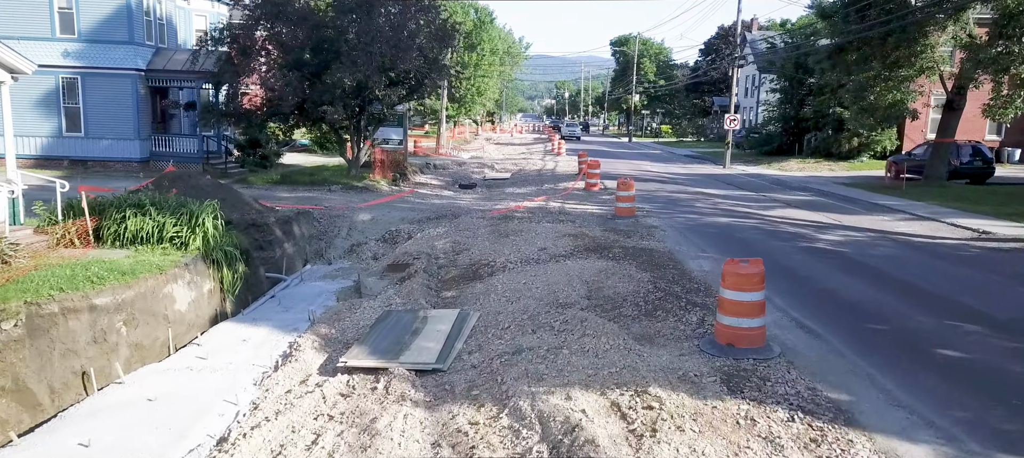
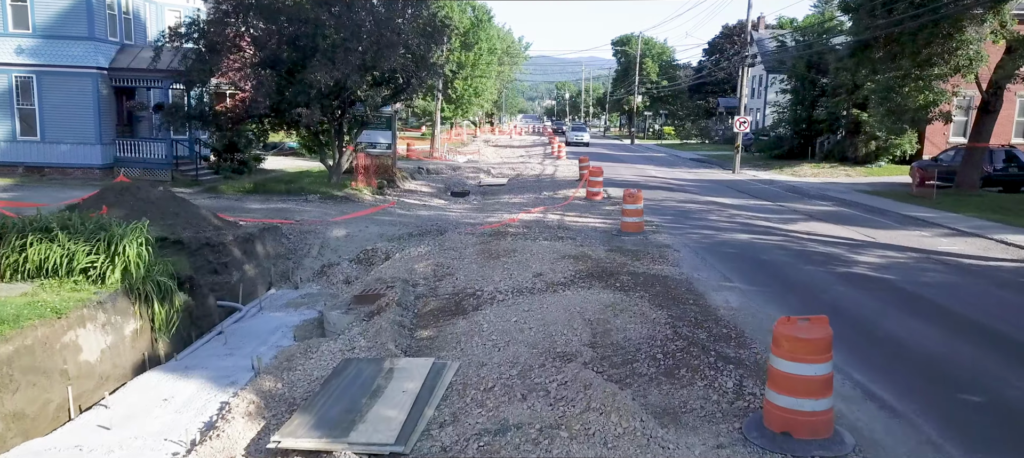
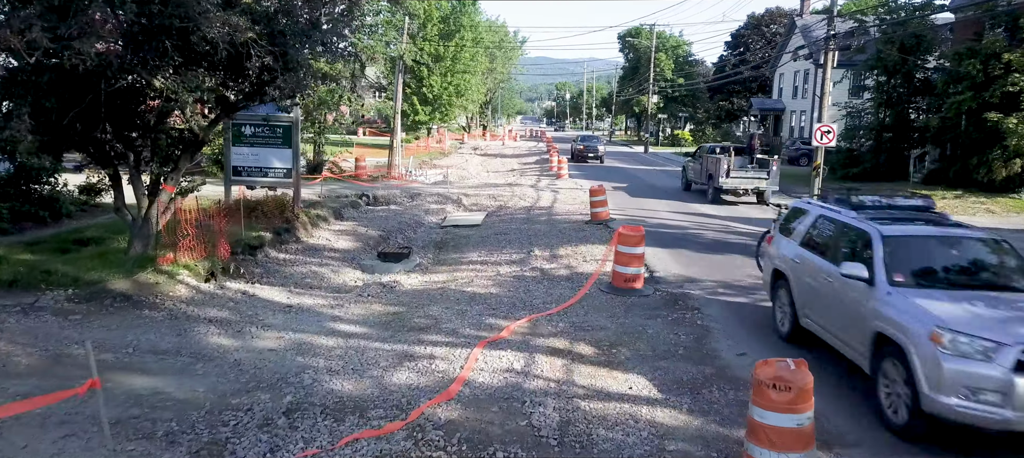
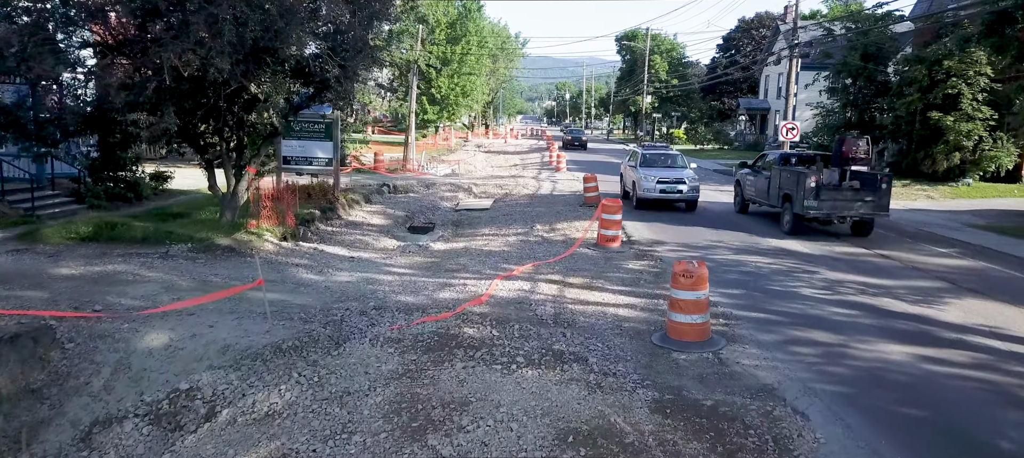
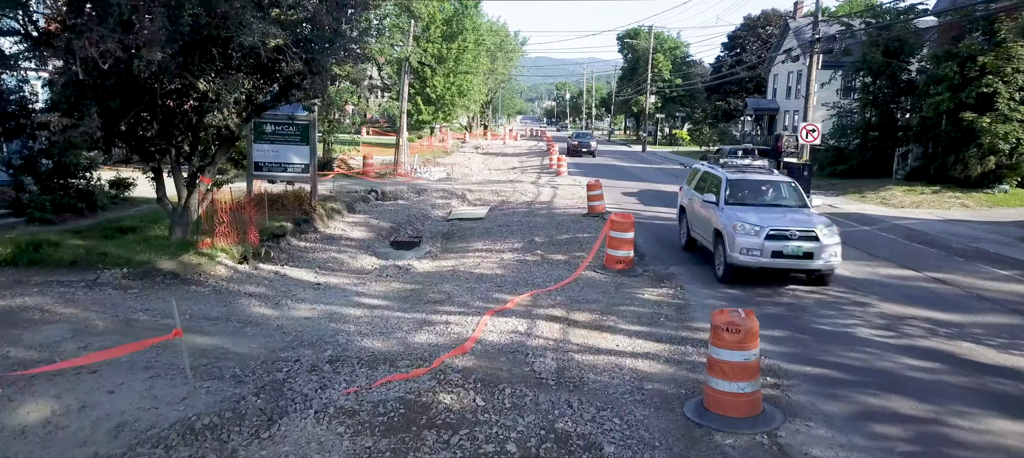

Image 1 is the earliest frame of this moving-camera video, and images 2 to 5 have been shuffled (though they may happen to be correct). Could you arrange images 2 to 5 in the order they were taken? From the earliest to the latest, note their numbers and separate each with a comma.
2, 4, 5, 3
